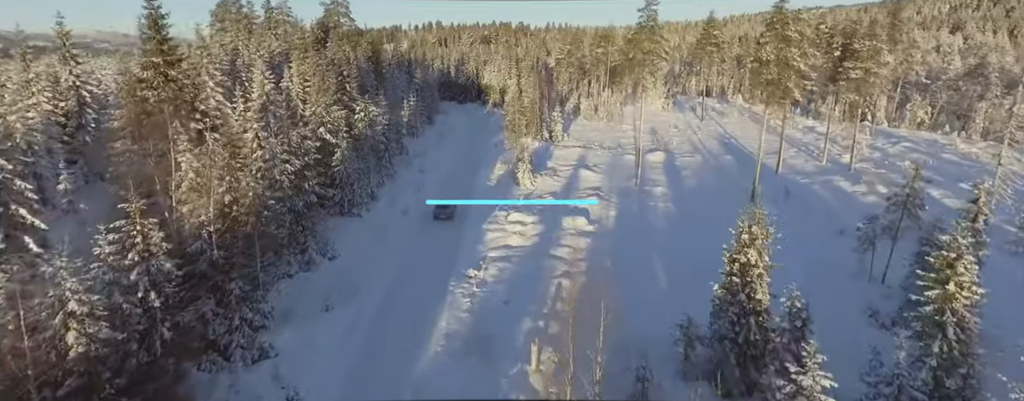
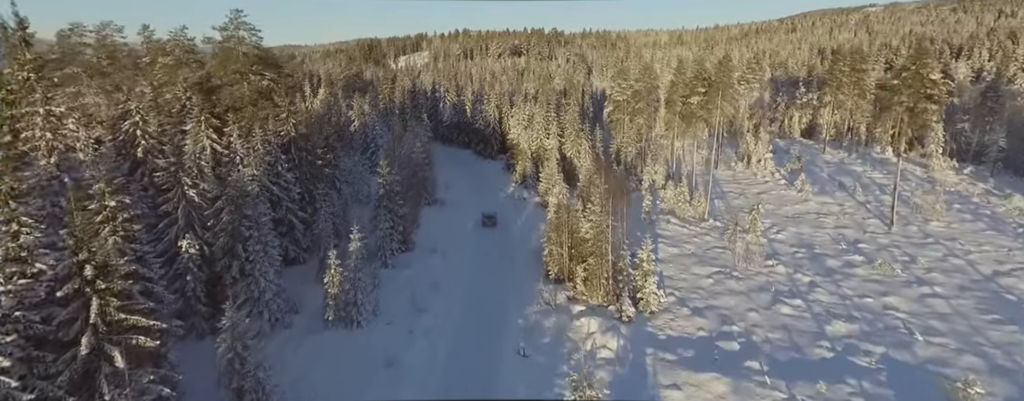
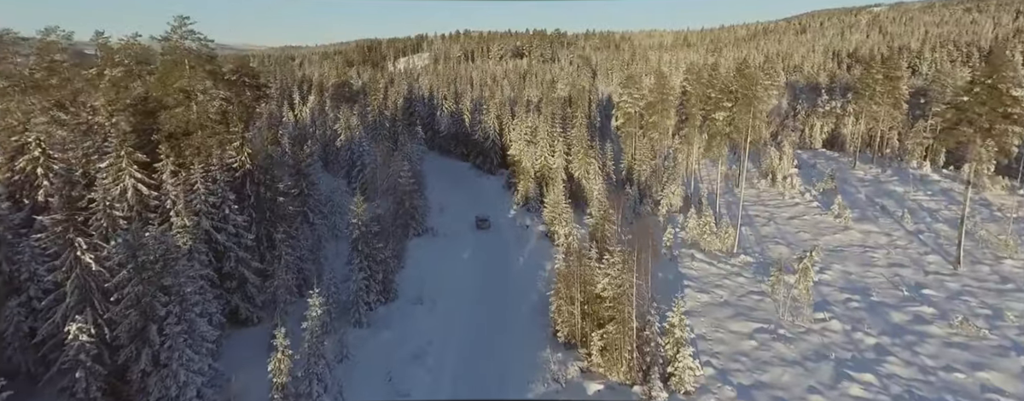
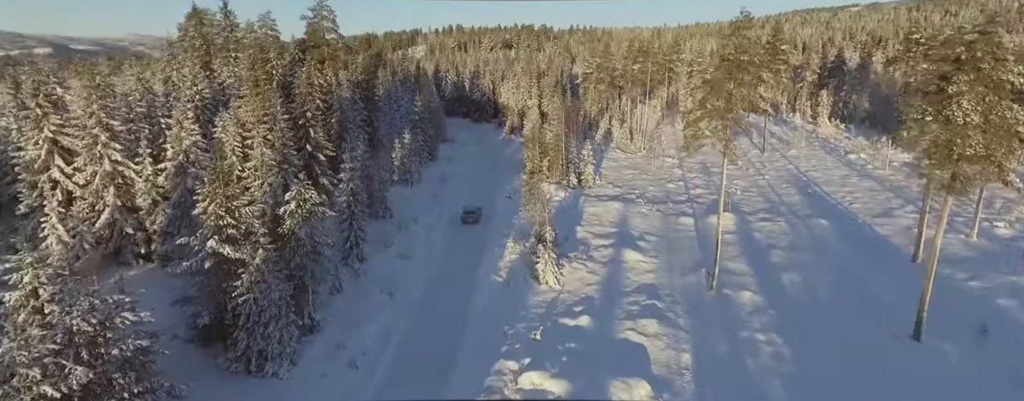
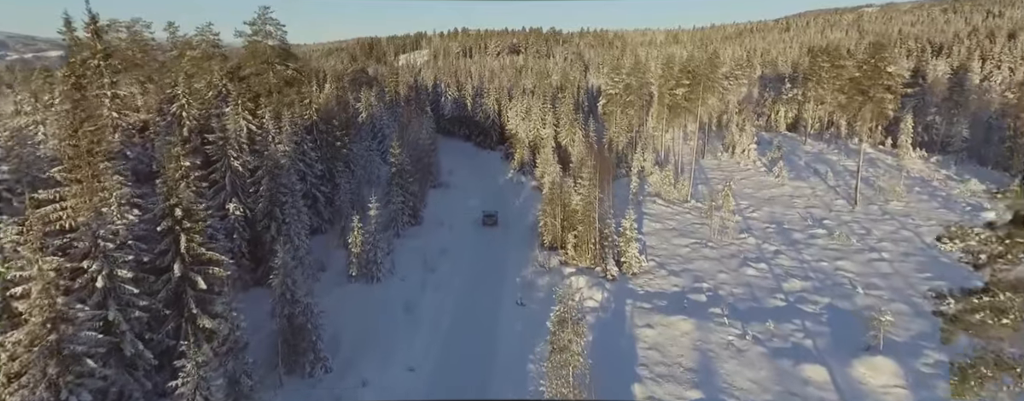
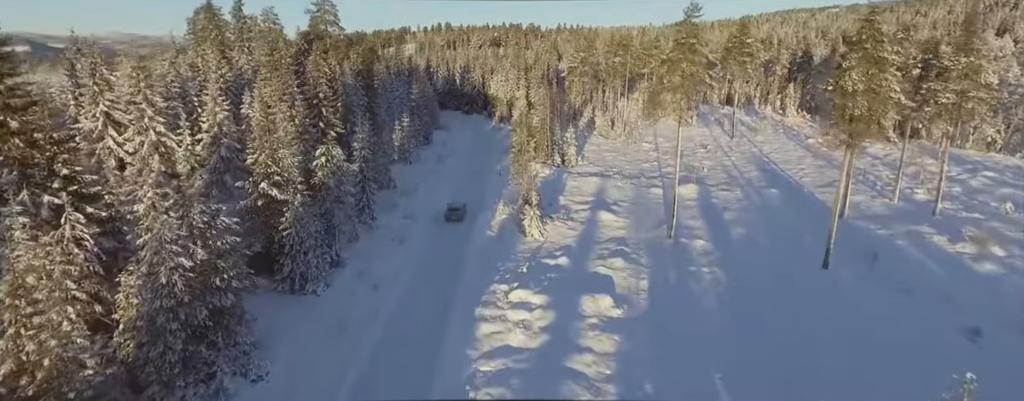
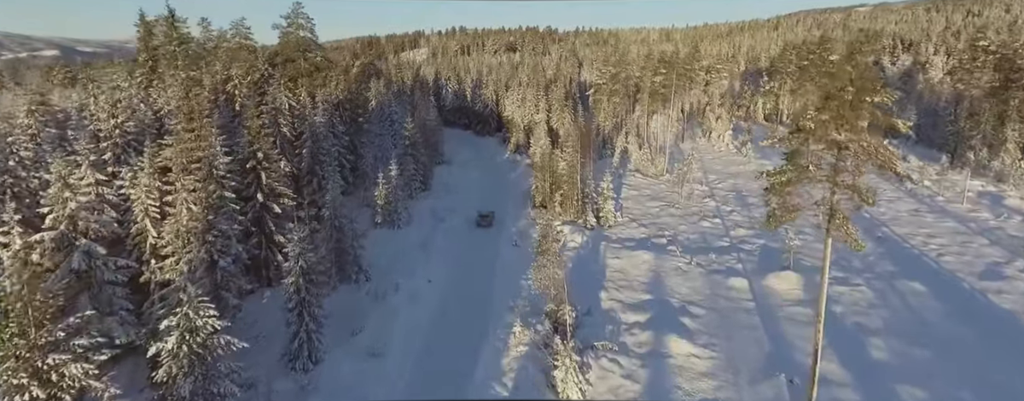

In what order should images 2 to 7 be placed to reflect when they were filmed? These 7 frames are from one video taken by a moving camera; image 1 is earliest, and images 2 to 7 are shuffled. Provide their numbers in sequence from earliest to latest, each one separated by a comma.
6, 4, 7, 5, 2, 3
